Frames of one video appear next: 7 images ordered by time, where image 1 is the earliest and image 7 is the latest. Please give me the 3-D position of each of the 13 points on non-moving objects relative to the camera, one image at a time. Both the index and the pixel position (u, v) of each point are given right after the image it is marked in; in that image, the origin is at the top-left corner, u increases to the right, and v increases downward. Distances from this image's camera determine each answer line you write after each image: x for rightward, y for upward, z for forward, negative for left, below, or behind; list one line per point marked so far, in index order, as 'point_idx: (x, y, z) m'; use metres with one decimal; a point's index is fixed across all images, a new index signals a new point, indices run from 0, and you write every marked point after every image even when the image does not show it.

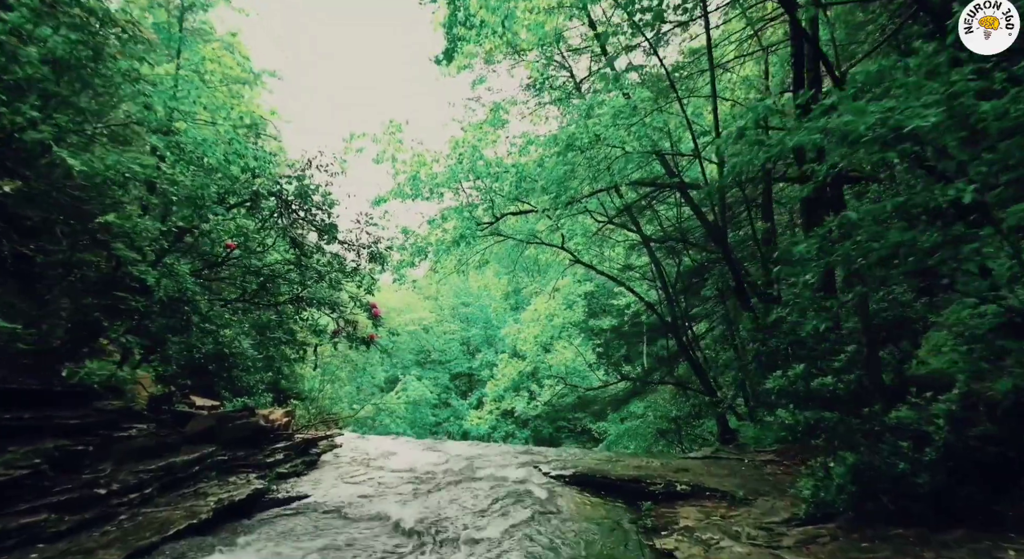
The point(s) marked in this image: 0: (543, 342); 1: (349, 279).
0: (+1.0, -2.0, +18.1) m
1: (-1.9, 0.0, +6.2) m
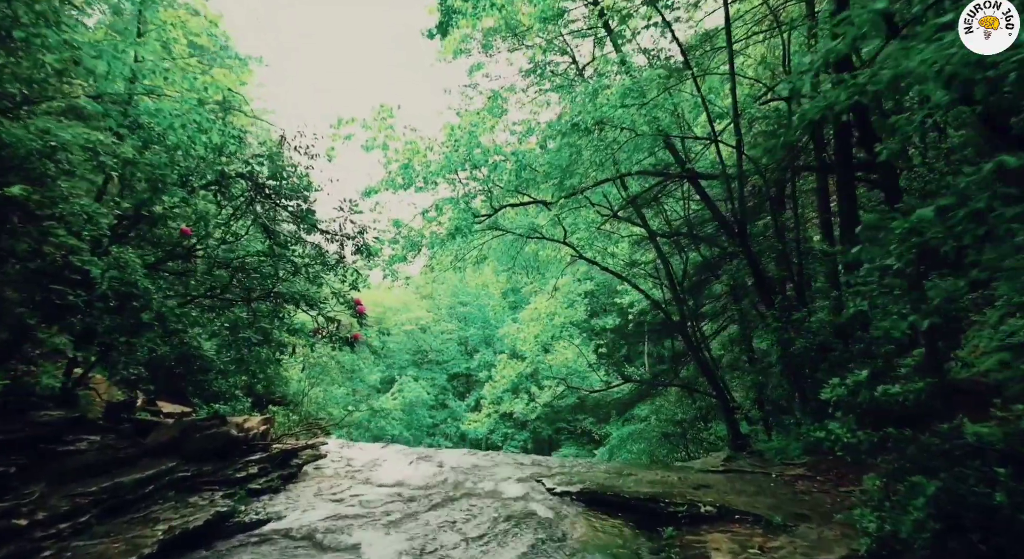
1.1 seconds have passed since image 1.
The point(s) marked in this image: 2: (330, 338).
0: (+1.0, -2.0, +17.5) m
1: (-1.9, +0.1, +5.6) m
2: (-1.9, -0.6, +5.7) m
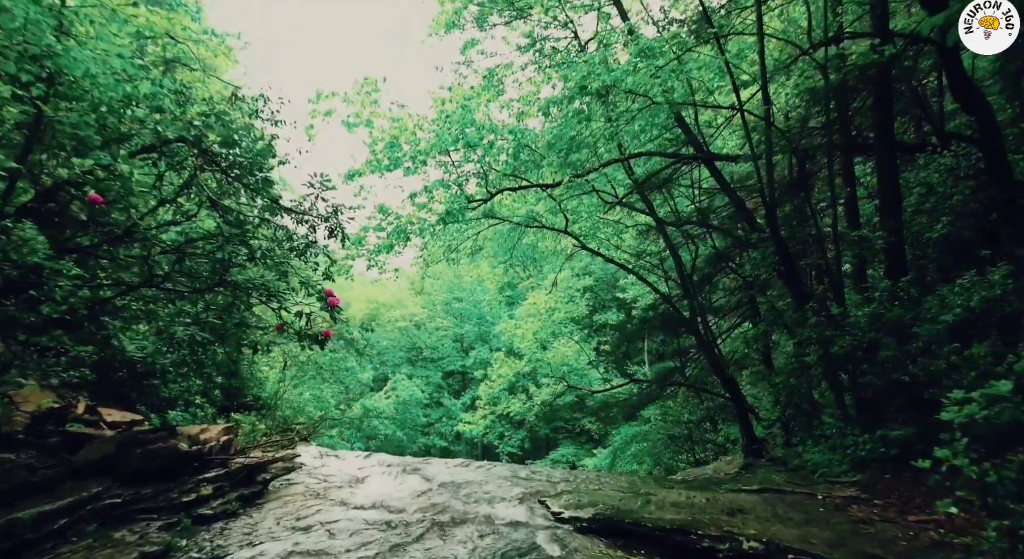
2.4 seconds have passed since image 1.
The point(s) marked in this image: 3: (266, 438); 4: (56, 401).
0: (+0.9, -1.8, +16.7) m
1: (-1.9, +0.2, +4.8) m
2: (-1.9, -0.5, +4.9) m
3: (-2.8, -1.8, +6.3) m
4: (-3.4, -0.9, +4.1) m
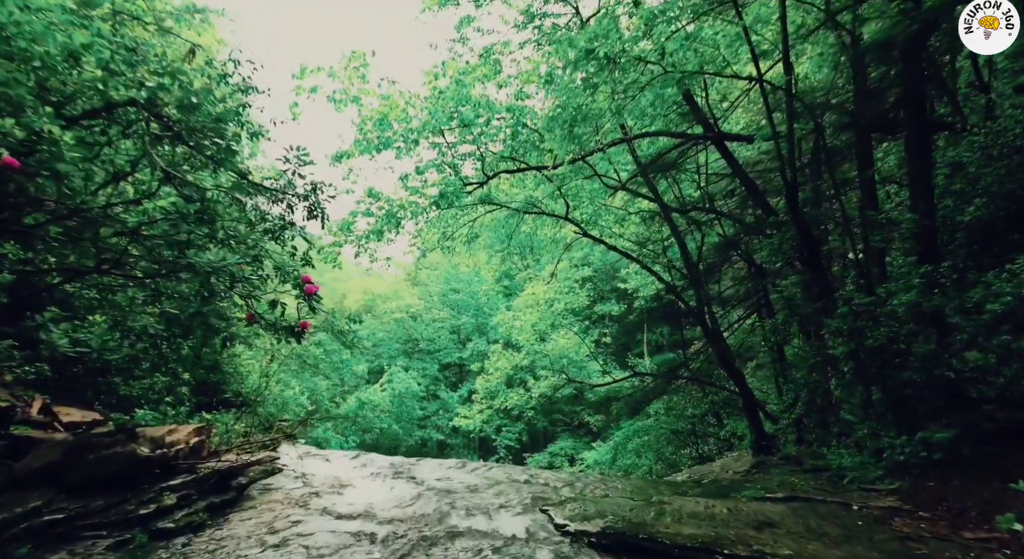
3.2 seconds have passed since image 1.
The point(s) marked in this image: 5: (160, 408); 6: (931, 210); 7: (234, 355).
0: (+0.8, -1.5, +16.3) m
1: (-1.9, +0.3, +4.3) m
2: (-1.9, -0.4, +4.4) m
3: (-2.9, -1.7, +5.8) m
4: (-3.4, -0.8, +3.6) m
5: (-3.3, -1.2, +5.2) m
6: (+4.1, +0.7, +5.3) m
7: (-3.5, -1.0, +6.9) m
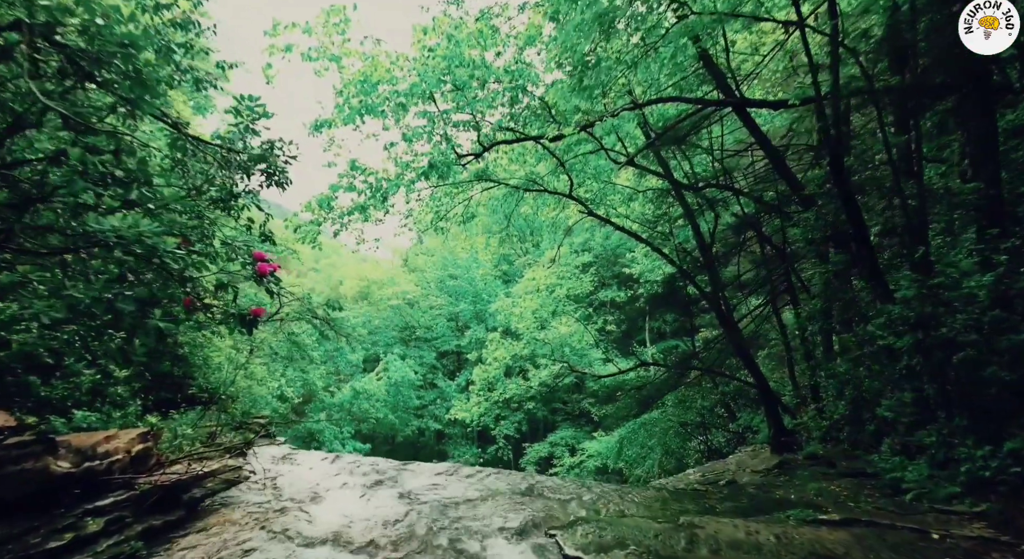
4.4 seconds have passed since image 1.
0: (+0.8, -1.1, +15.6) m
1: (-1.9, +0.4, +3.5) m
2: (-2.0, -0.2, +3.6) m
3: (-2.9, -1.5, +5.1) m
4: (-3.4, -0.7, +2.8) m
5: (-3.4, -1.1, +4.4) m
6: (+4.1, +0.8, +4.5) m
7: (-3.5, -0.8, +6.2) m
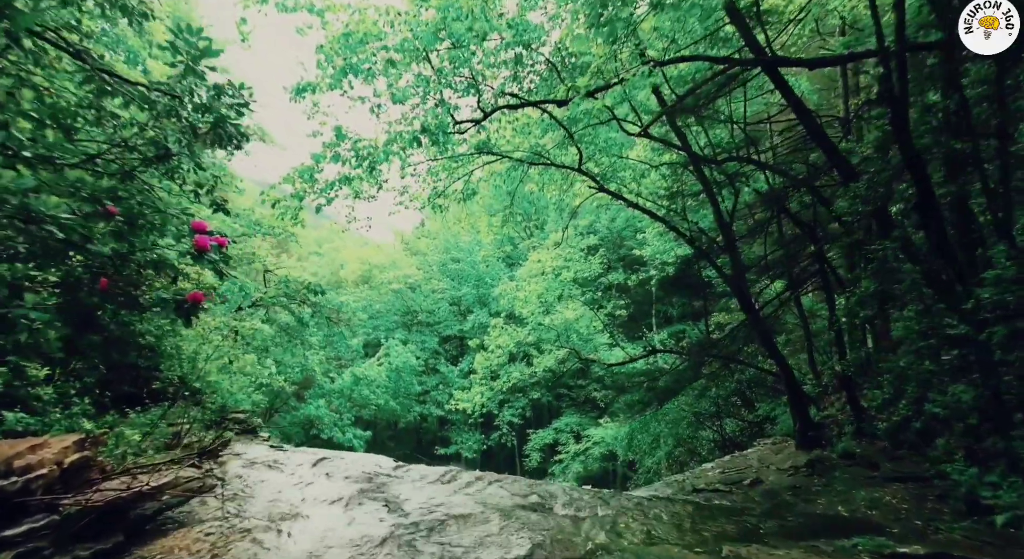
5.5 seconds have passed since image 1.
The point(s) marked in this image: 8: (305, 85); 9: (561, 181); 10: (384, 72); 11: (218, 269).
0: (+0.9, -0.6, +14.9) m
1: (-1.9, +0.6, +2.8) m
2: (-1.9, -0.1, +2.9) m
3: (-2.8, -1.4, +4.5) m
4: (-3.3, -0.6, +2.2) m
5: (-3.3, -0.9, +3.8) m
6: (+4.1, +1.0, +3.8) m
7: (-3.5, -0.6, +5.5) m
8: (-2.5, +2.4, +6.6) m
9: (+0.9, +1.7, +9.7) m
10: (-1.5, +2.4, +6.5) m
11: (-1.5, 0.0, +2.9) m
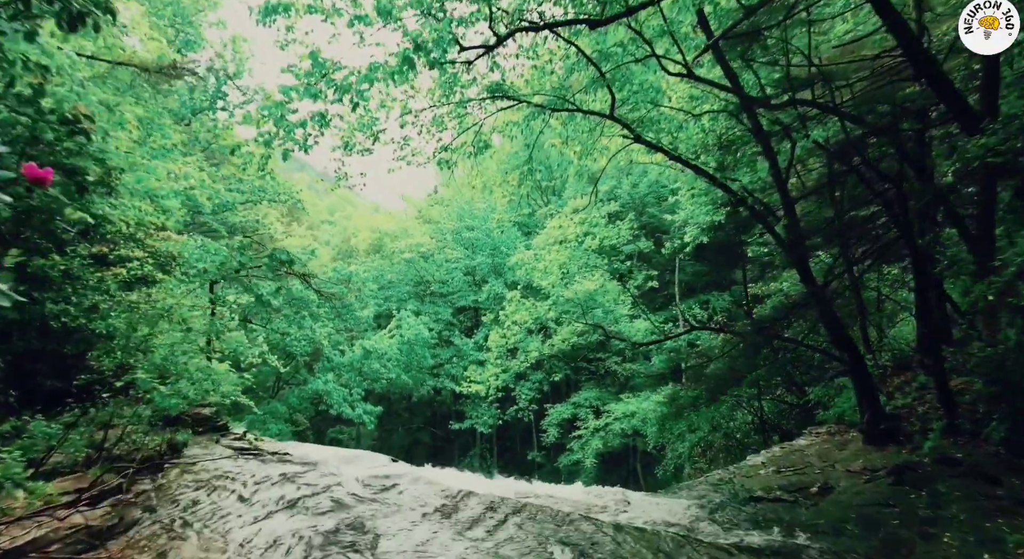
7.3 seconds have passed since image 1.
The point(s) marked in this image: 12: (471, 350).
0: (+1.4, +0.2, +13.6) m
1: (-1.8, +0.7, +1.6) m
2: (-1.8, 0.0, +1.8) m
3: (-2.7, -1.1, +3.4) m
4: (-3.3, -0.5, +1.1) m
5: (-3.2, -0.7, +2.7) m
6: (+4.2, +1.2, +2.4) m
7: (-3.3, -0.3, +4.5) m
8: (-2.3, +2.7, +5.4) m
9: (+1.1, +2.2, +8.3) m
10: (-1.3, +2.8, +5.2) m
11: (-1.4, +0.2, +1.7) m
12: (-1.6, -2.6, +19.6) m
